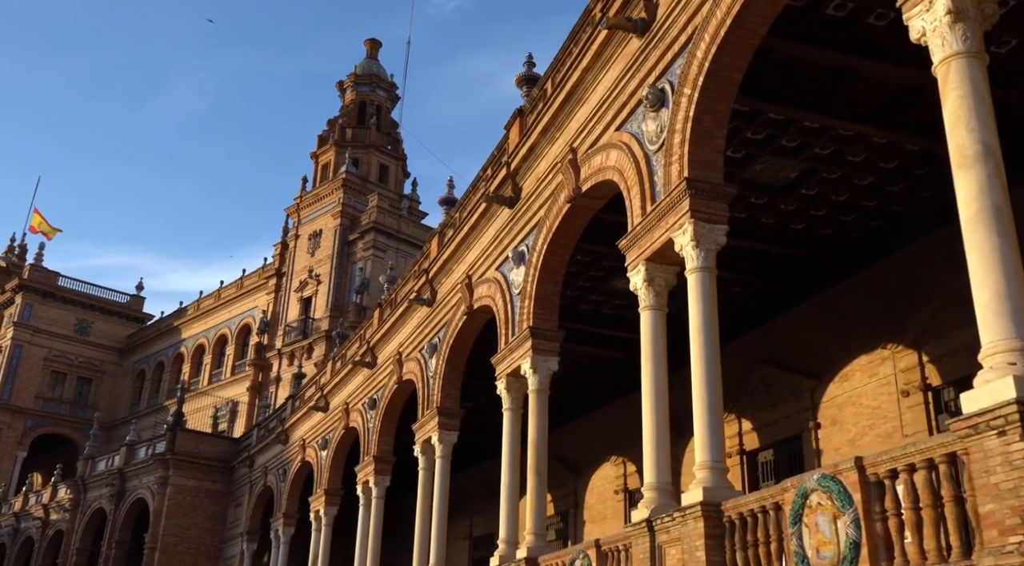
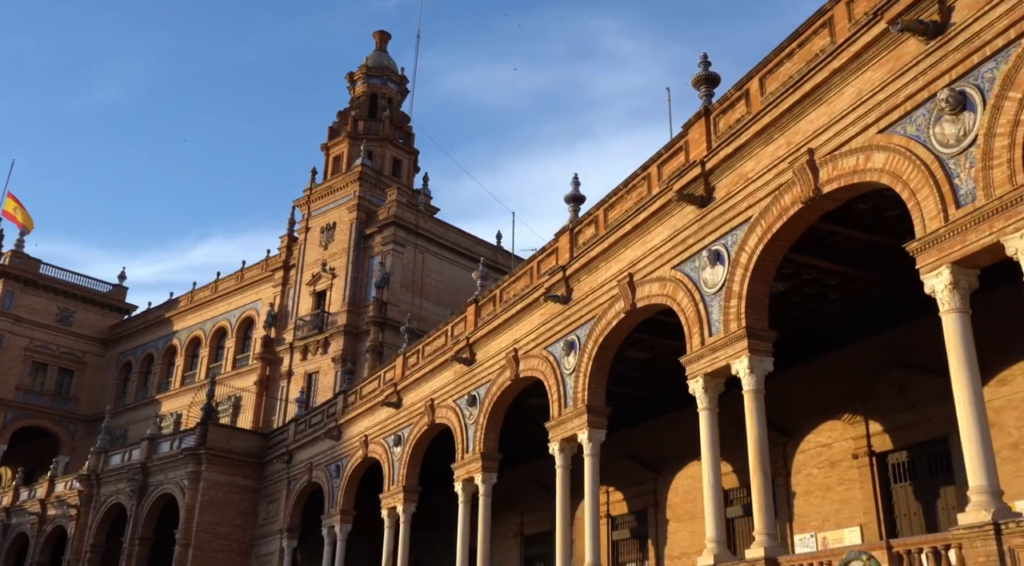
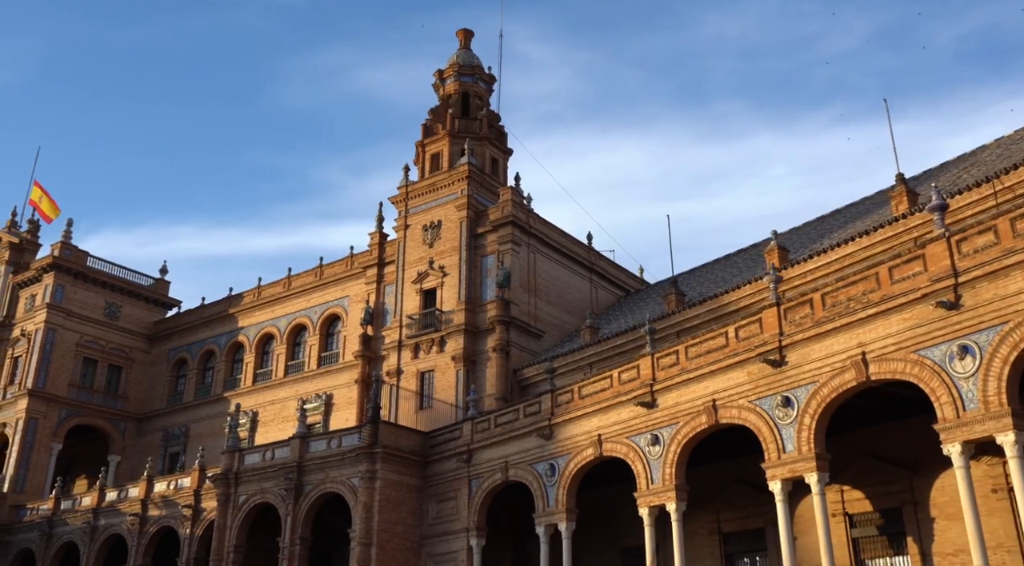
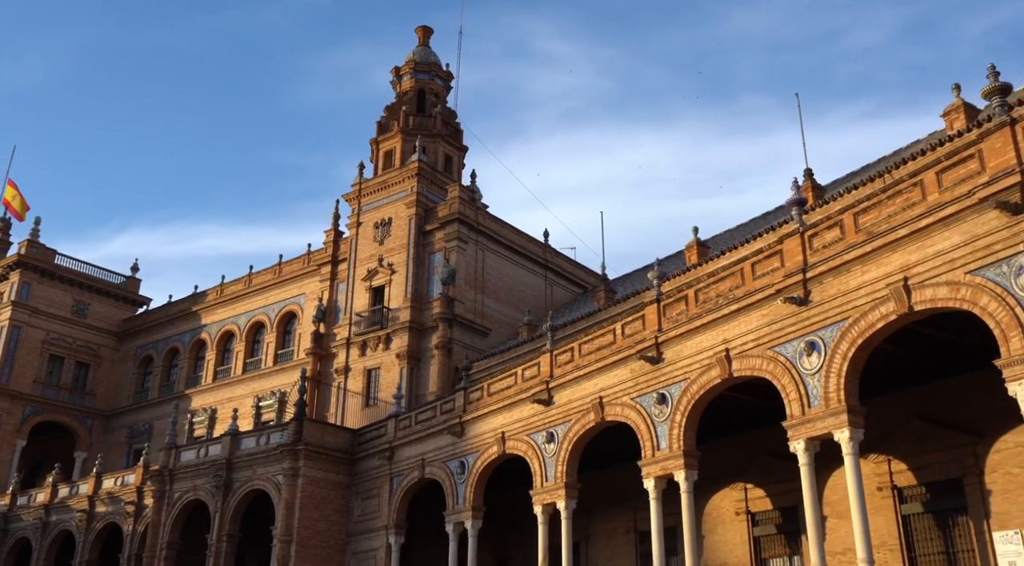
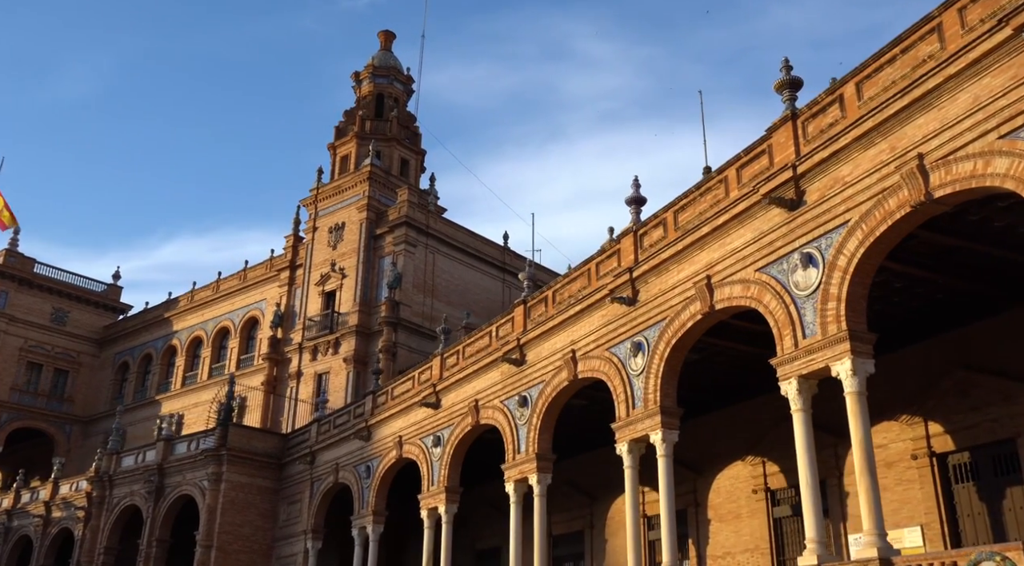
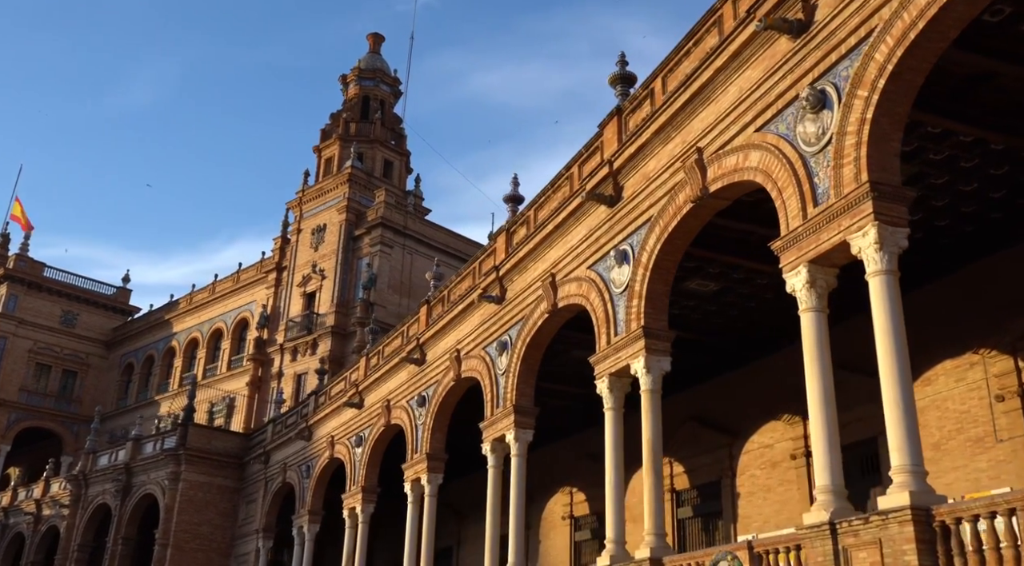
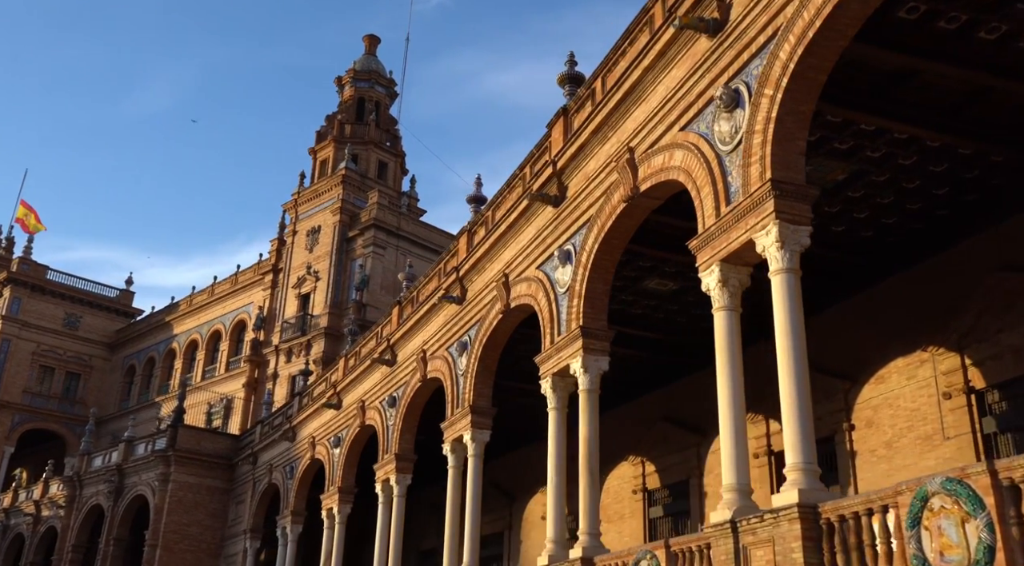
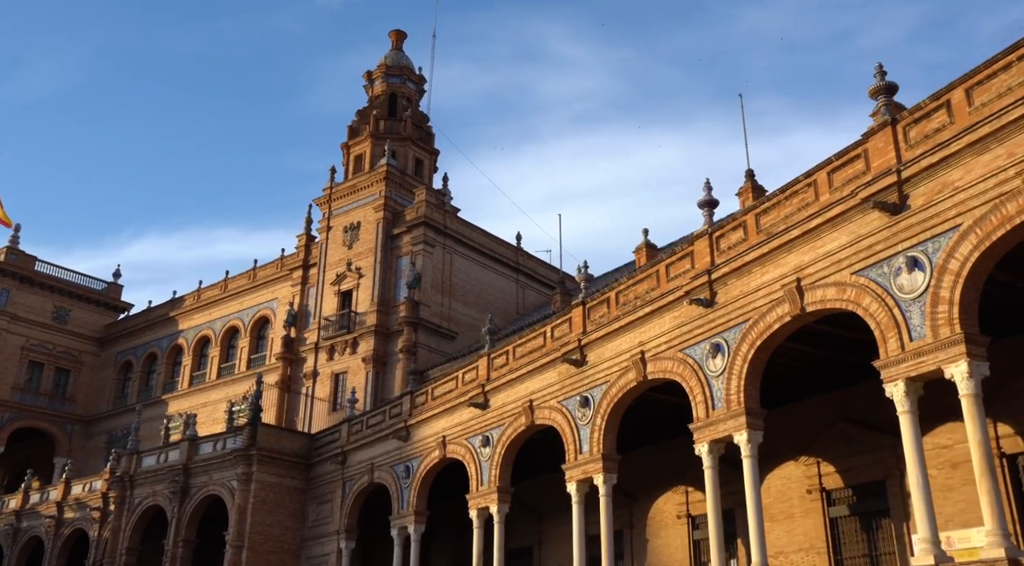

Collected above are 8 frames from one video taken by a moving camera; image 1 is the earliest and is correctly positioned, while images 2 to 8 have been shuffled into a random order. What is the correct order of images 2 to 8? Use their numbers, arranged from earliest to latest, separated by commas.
7, 6, 2, 5, 8, 4, 3
